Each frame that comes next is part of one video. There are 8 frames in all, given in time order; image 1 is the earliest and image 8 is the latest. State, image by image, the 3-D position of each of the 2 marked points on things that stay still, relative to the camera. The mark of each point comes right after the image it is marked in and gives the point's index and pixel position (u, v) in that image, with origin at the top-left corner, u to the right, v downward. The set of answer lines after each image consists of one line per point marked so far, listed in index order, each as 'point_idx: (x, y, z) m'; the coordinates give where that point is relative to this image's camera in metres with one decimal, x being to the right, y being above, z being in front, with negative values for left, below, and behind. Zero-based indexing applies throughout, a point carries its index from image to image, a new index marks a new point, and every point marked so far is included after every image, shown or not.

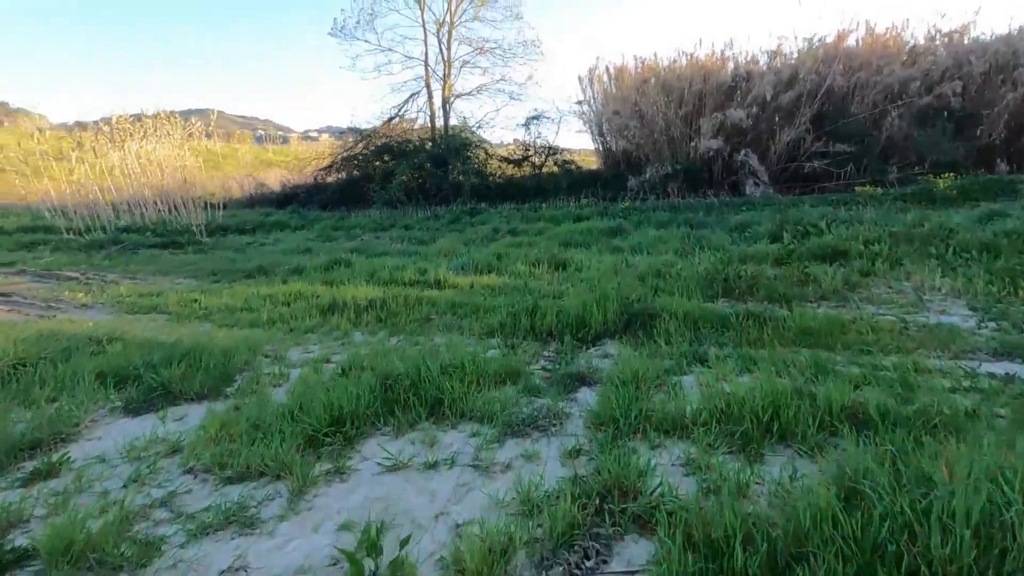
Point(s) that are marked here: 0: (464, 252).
0: (-0.9, +0.6, +9.9) m
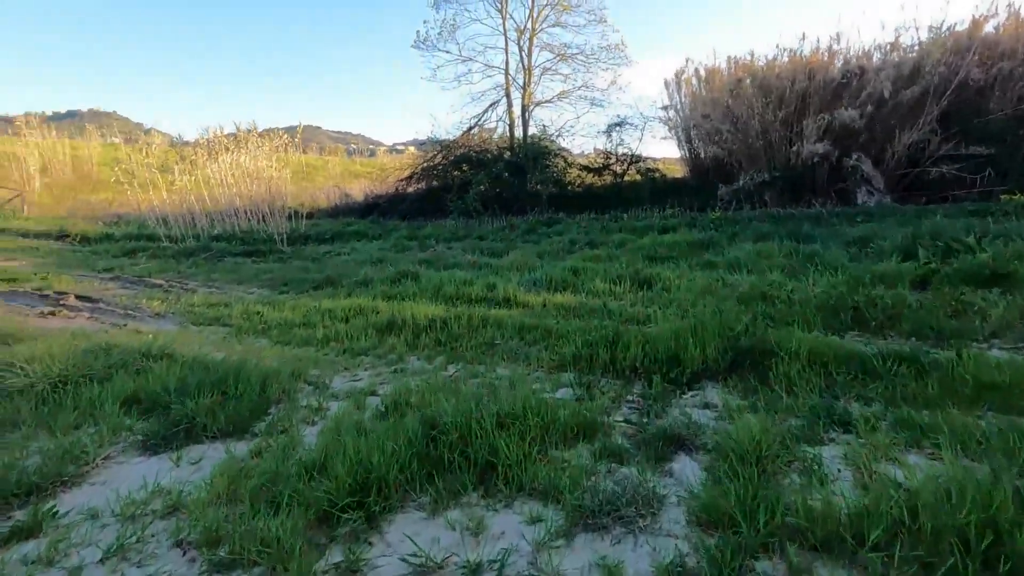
0: (+0.5, +0.4, +9.1) m
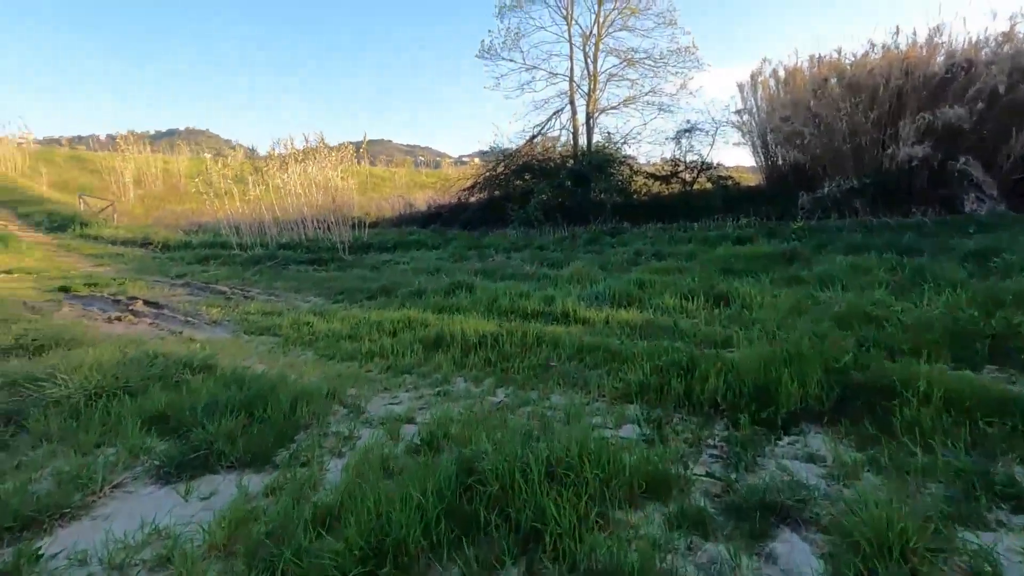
0: (+1.4, +0.1, +8.5) m
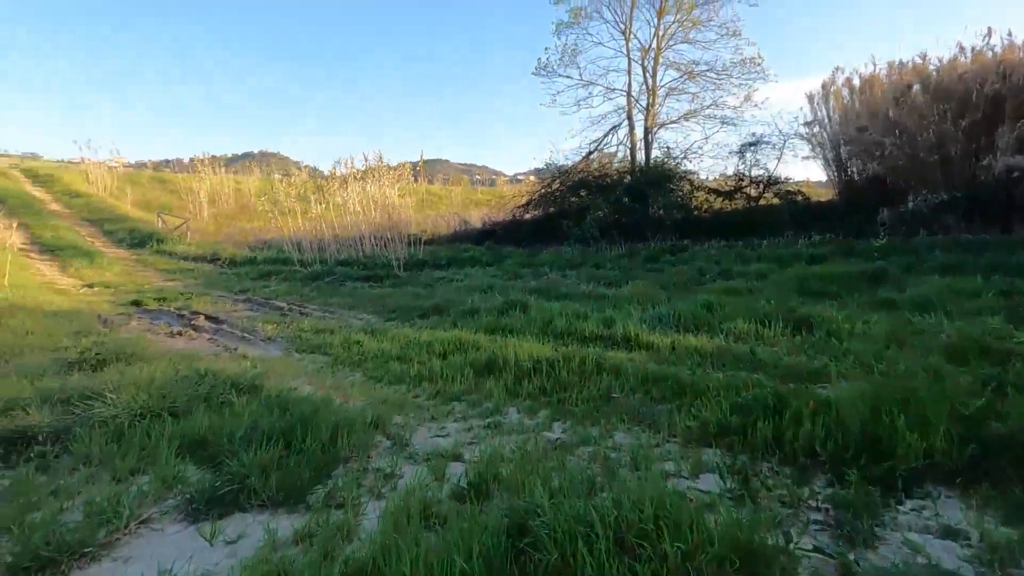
0: (+2.3, -0.2, +8.0) m
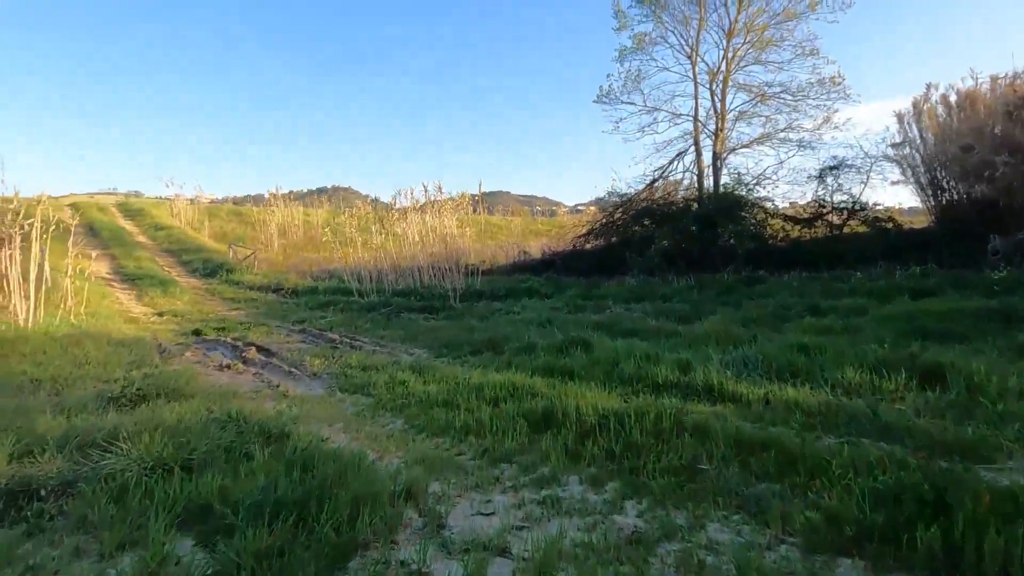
0: (+3.1, -0.7, +7.0) m
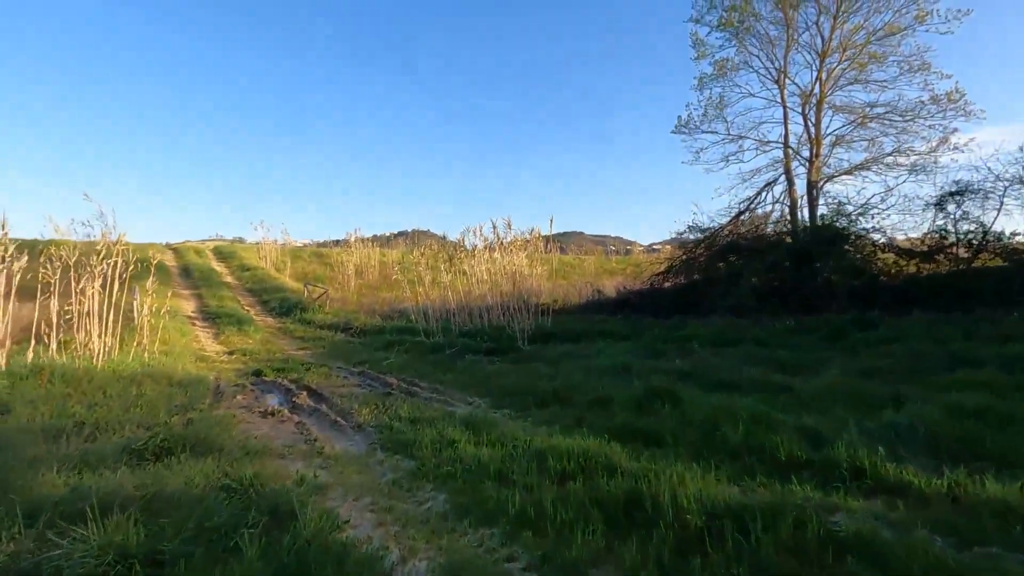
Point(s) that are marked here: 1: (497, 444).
0: (+3.8, -1.1, +5.5) m
1: (-0.1, -1.4, +4.9) m
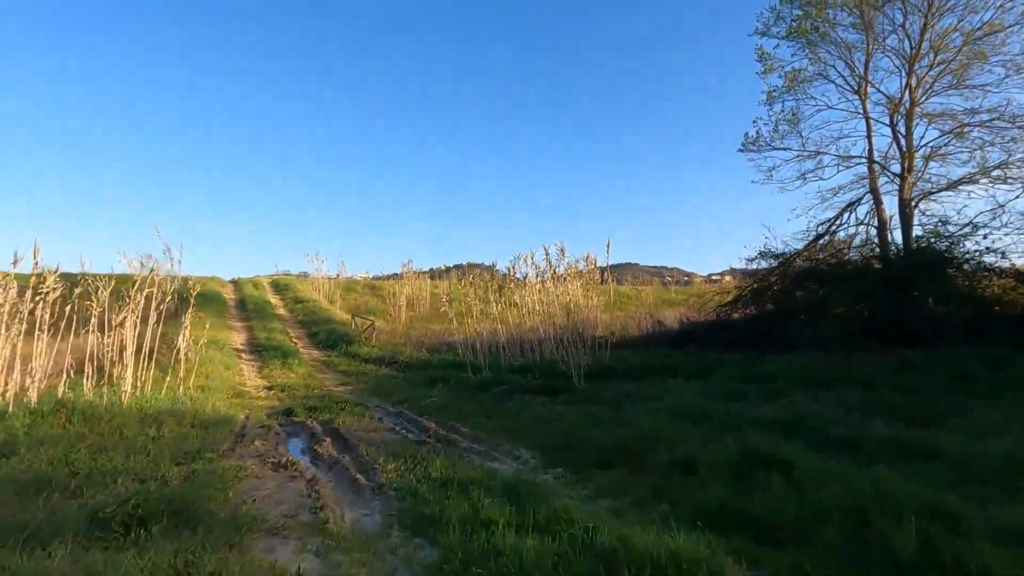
0: (+4.2, -1.3, +3.8) m
1: (+0.2, -1.6, +3.7) m
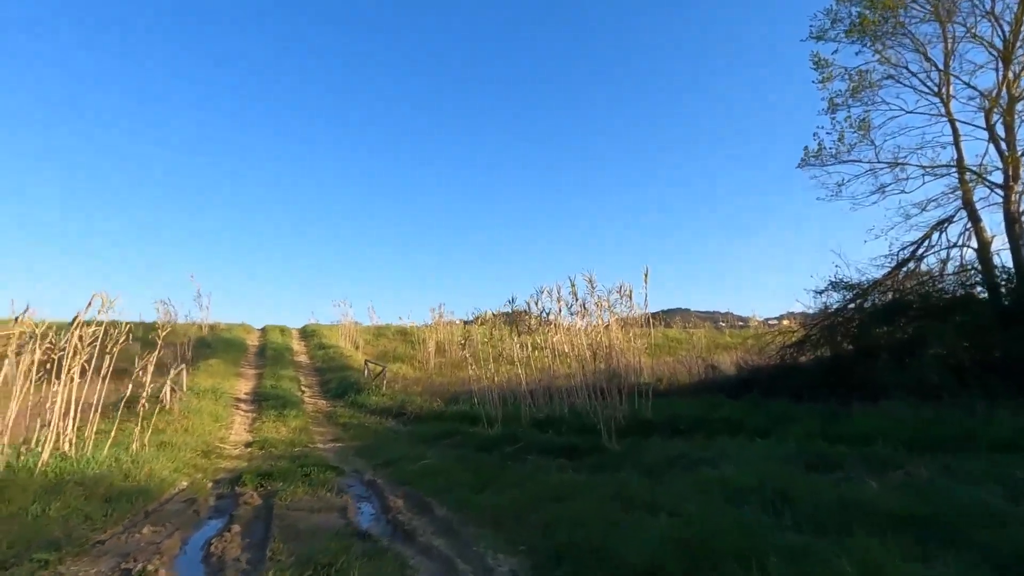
0: (+3.8, -1.2, +1.3) m
1: (-0.2, -1.5, +1.4) m
